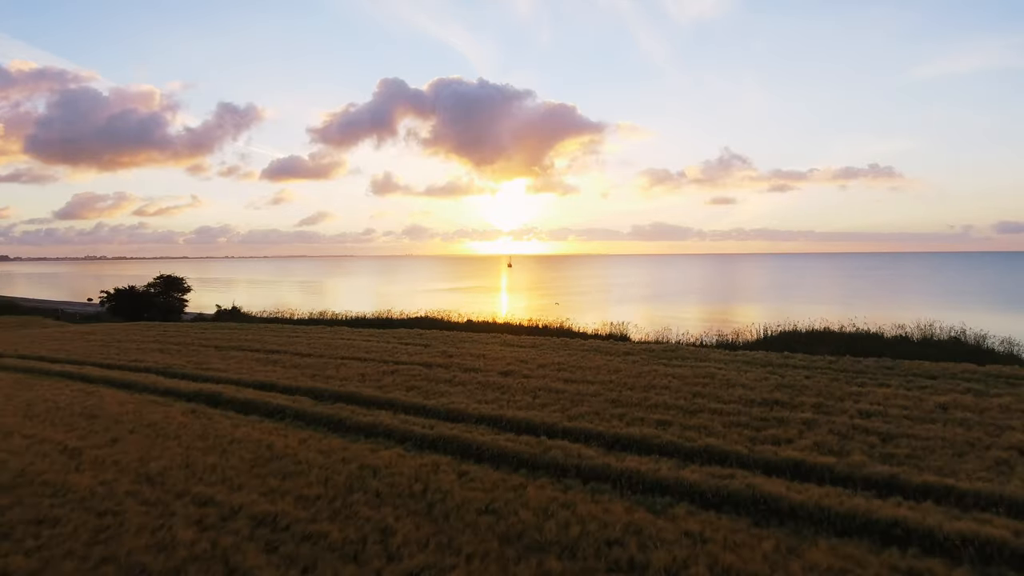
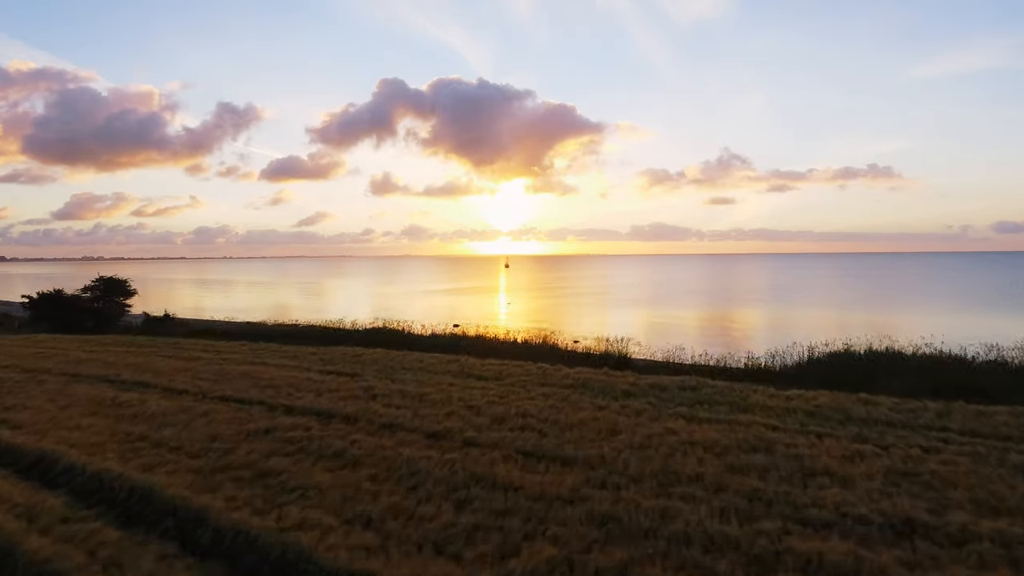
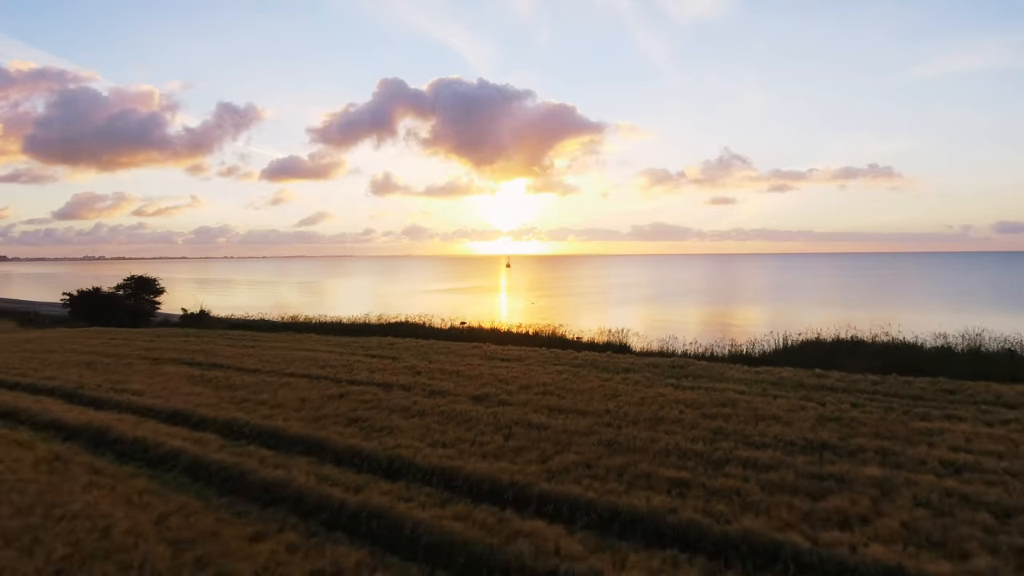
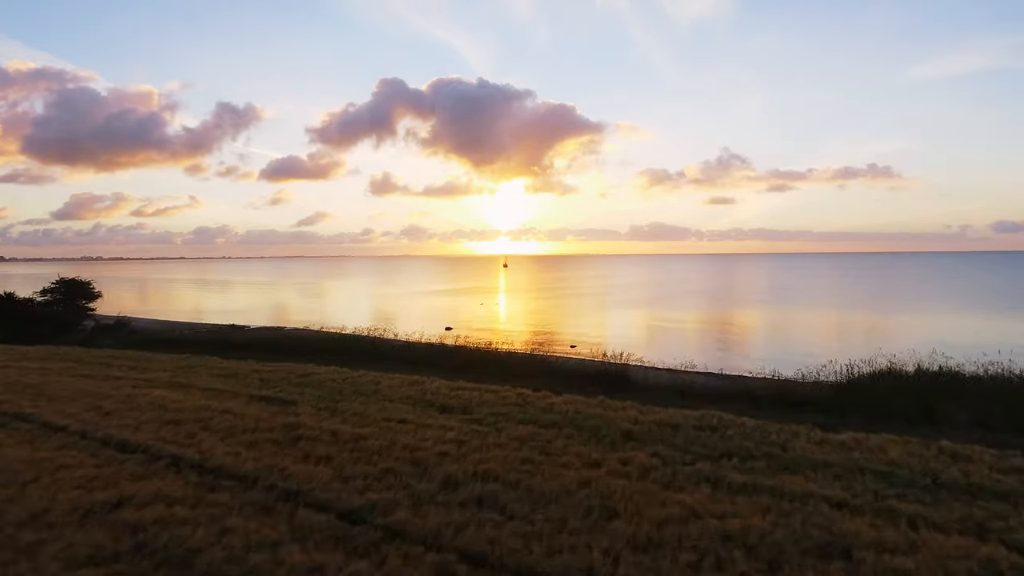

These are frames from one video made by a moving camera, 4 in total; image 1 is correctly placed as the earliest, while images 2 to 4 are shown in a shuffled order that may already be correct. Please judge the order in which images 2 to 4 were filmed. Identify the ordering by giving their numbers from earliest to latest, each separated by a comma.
3, 2, 4
